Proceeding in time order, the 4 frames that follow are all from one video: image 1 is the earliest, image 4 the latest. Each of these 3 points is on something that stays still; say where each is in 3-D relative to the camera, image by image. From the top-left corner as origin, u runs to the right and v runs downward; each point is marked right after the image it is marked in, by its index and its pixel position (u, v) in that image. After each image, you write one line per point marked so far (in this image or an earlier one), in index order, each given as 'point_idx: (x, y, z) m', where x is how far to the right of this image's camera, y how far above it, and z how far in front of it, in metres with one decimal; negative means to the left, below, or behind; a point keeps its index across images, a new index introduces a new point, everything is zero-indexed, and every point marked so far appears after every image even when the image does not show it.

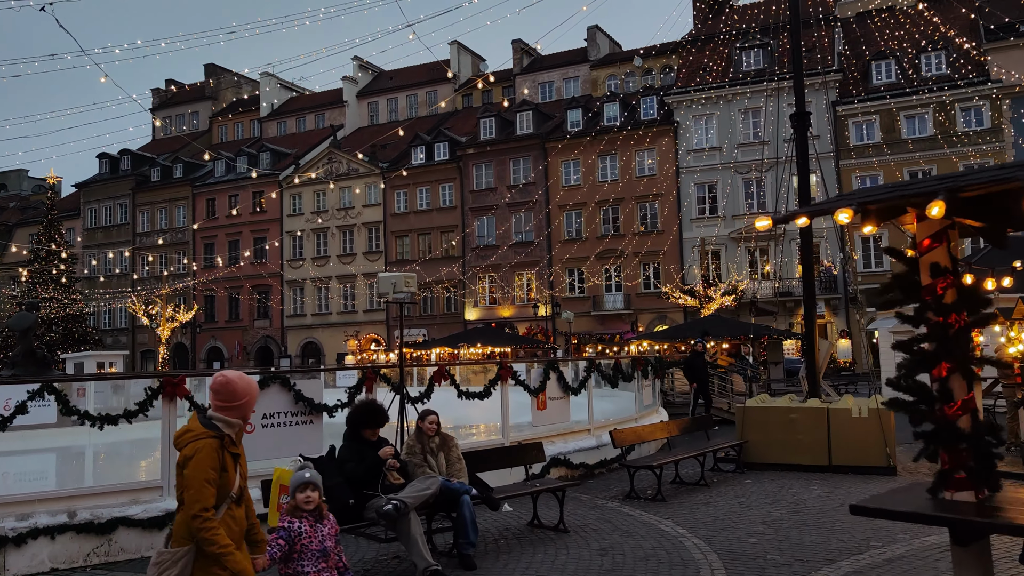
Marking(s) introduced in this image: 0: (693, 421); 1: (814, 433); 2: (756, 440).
0: (+2.4, -1.8, +10.4) m
1: (+4.0, -1.9, +10.3) m
2: (+3.3, -2.1, +10.6) m
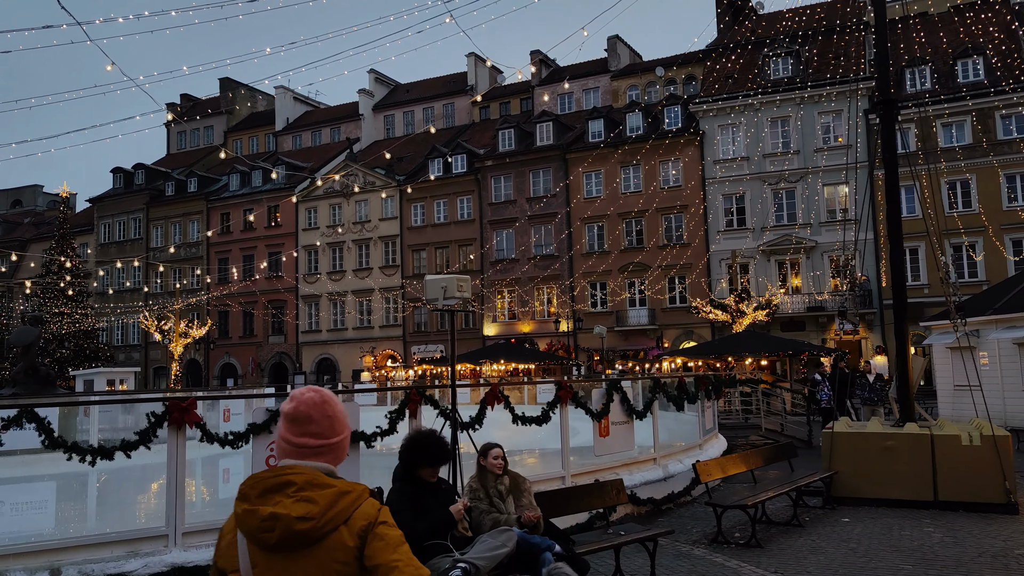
0: (+3.0, -1.9, +9.0) m
1: (+4.6, -2.0, +9.0) m
2: (+4.0, -2.2, +9.3) m
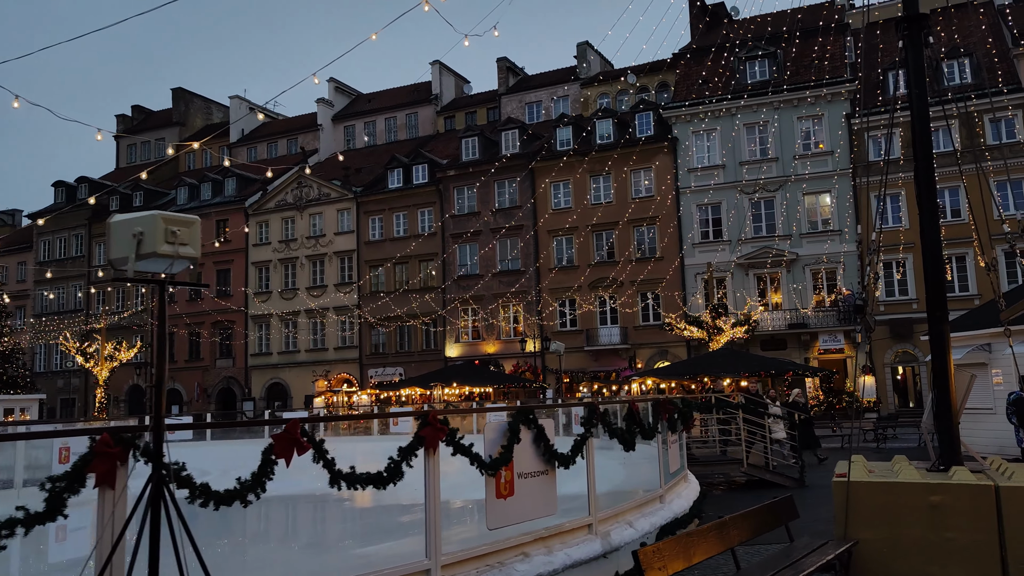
0: (+2.0, -1.7, +6.1) m
1: (+3.6, -1.9, +6.0) m
2: (+2.9, -2.0, +6.4) m
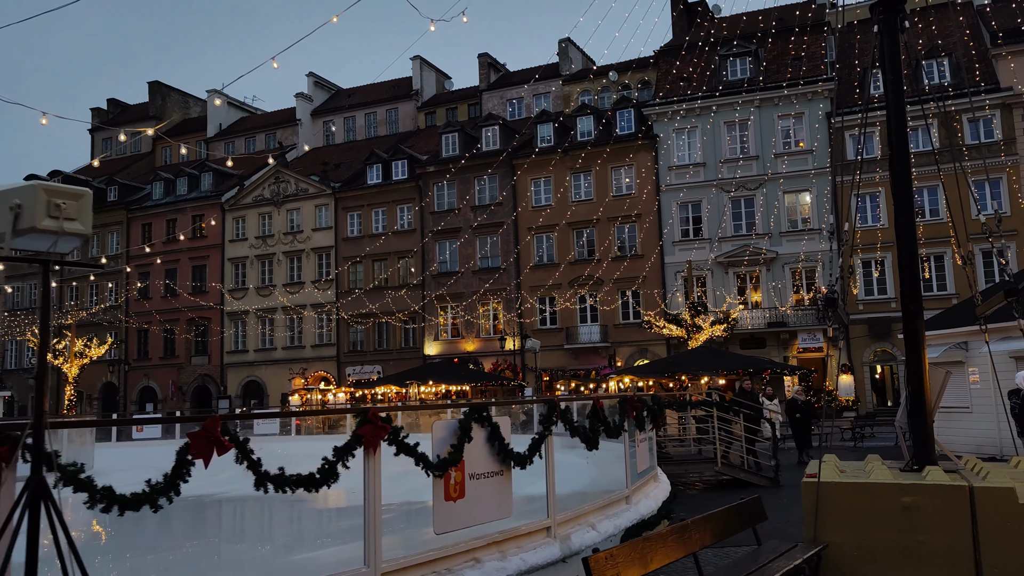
0: (+1.6, -1.7, +5.8) m
1: (+3.2, -1.8, +5.8) m
2: (+2.6, -2.0, +6.1) m
